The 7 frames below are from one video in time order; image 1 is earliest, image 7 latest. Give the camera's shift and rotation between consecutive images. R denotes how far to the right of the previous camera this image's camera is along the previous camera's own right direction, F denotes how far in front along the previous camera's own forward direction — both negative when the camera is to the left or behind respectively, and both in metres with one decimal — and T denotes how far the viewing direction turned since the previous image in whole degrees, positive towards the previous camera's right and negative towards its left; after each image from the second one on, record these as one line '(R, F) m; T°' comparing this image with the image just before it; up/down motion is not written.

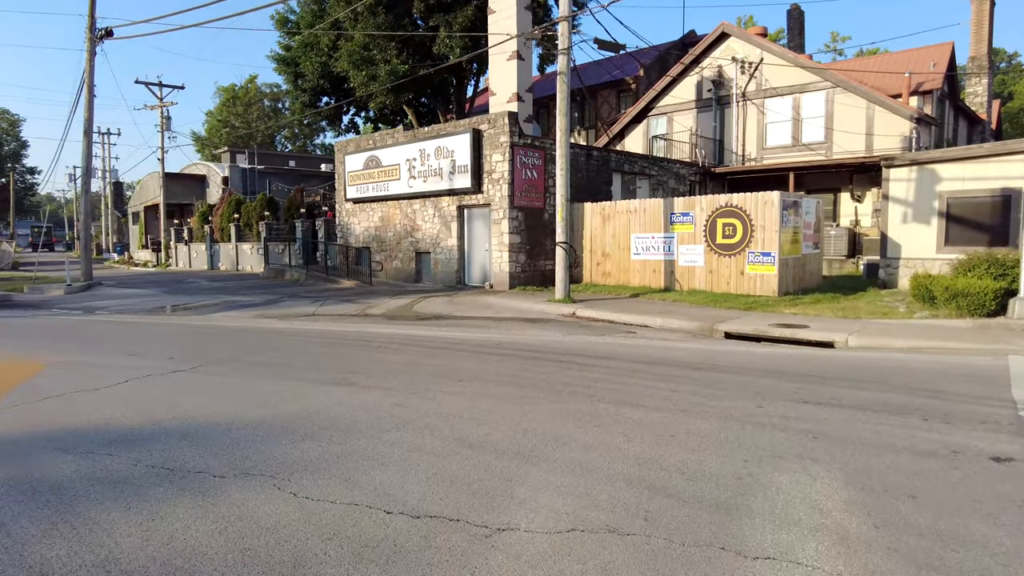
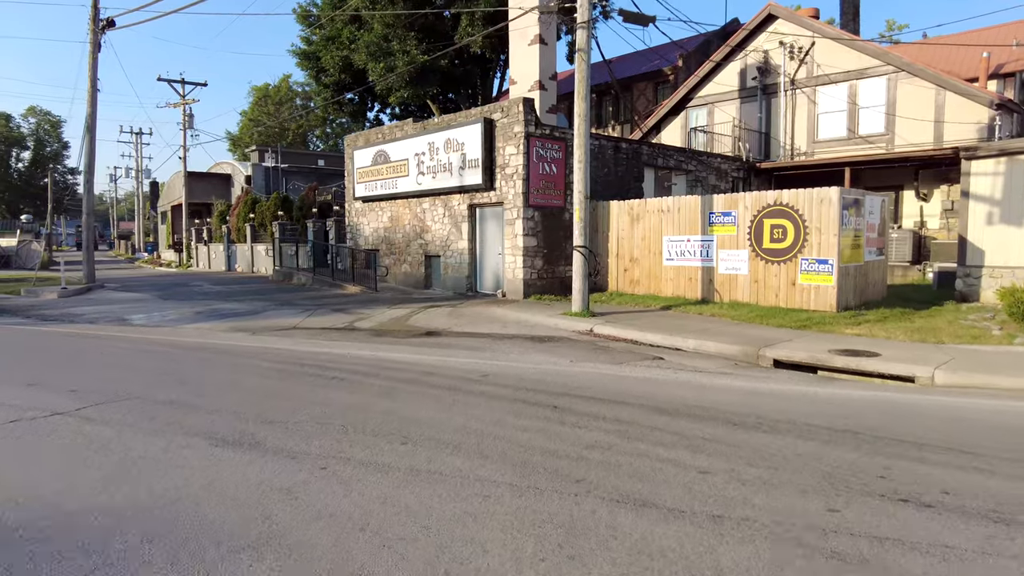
(+0.6, +2.0) m; -3°
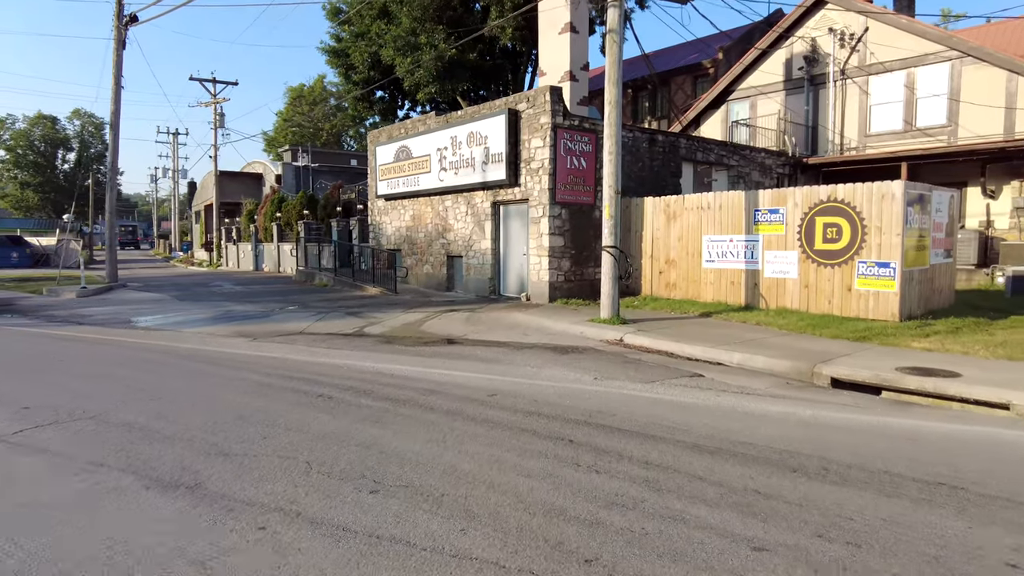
(+0.2, +1.1) m; -3°
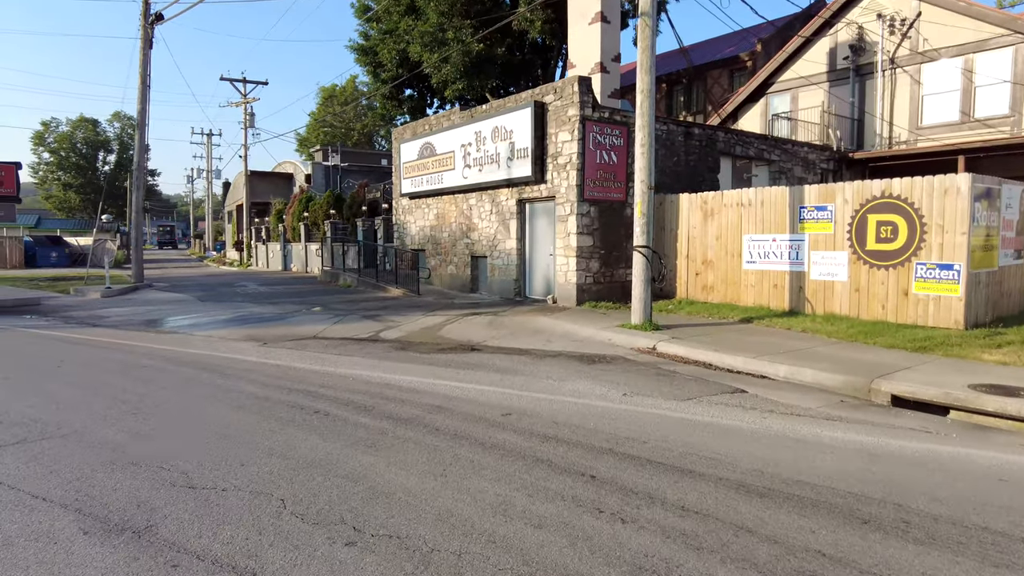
(+0.1, +0.7) m; -3°
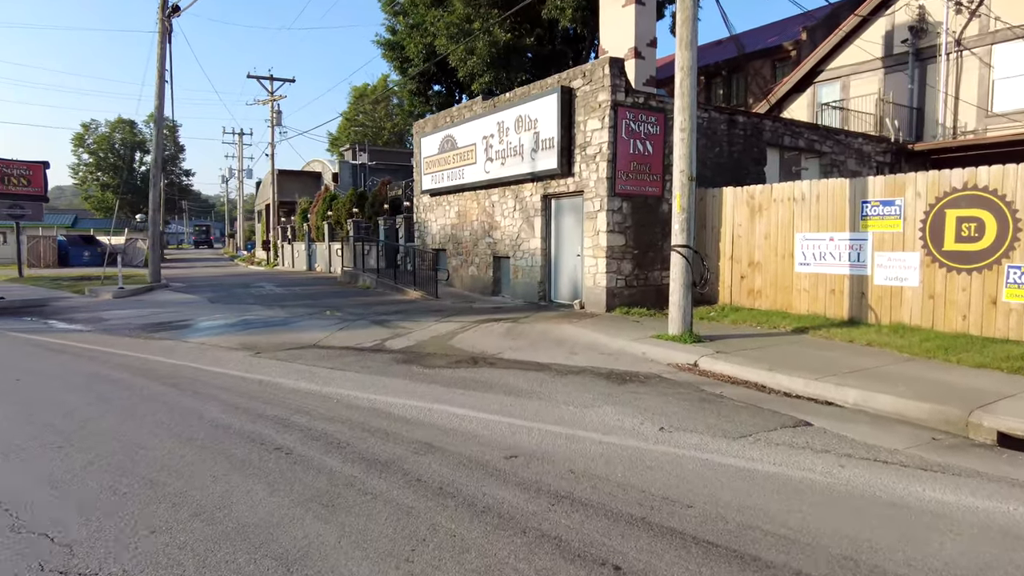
(+0.2, +1.2) m; -3°
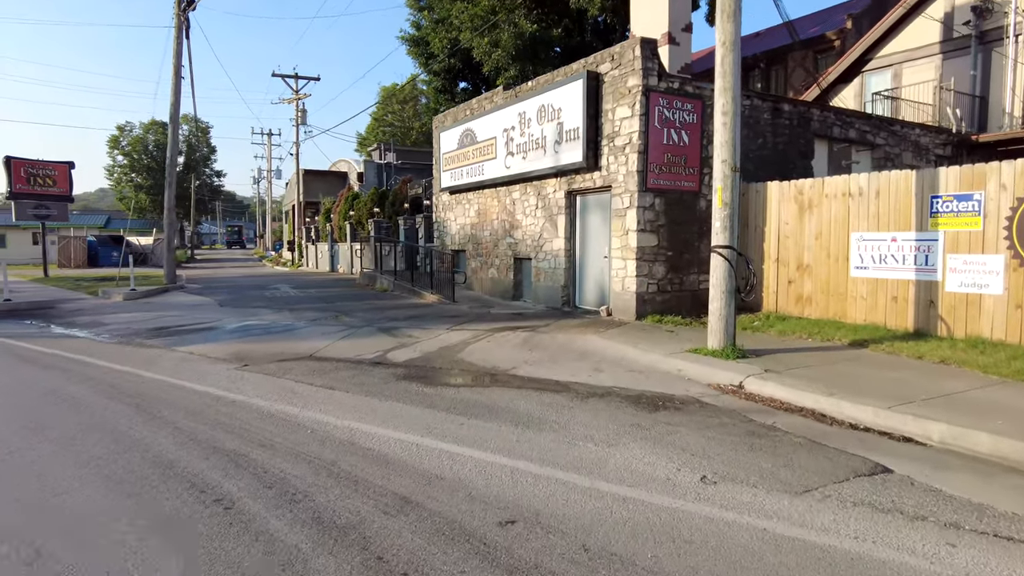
(+0.2, +1.1) m; -3°
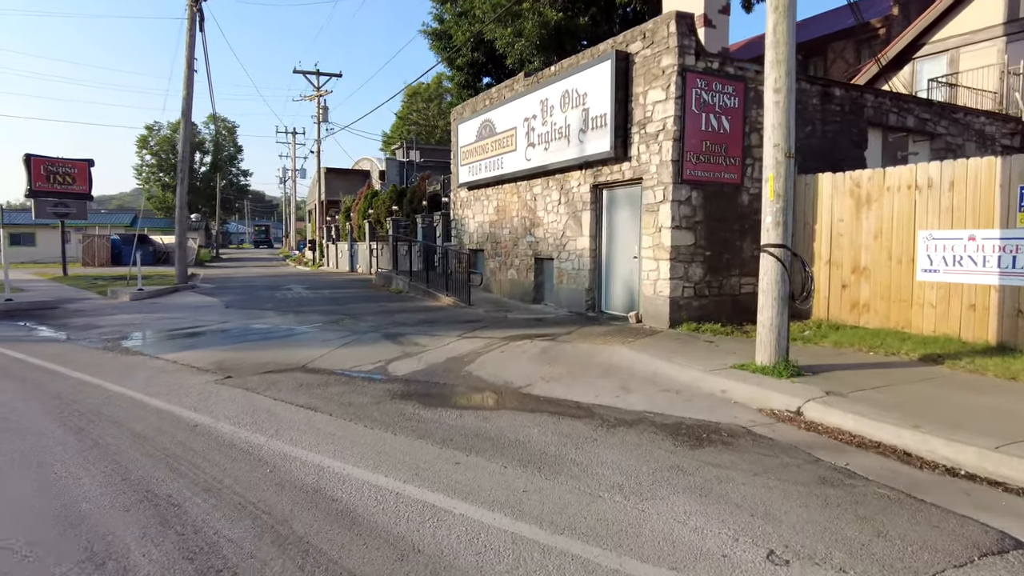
(+0.1, +1.1) m; -2°
